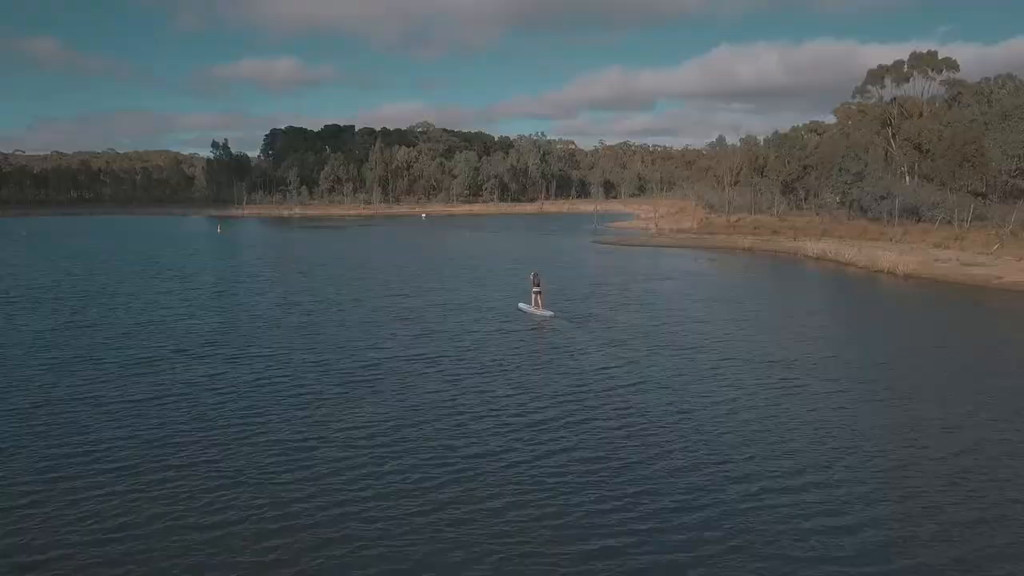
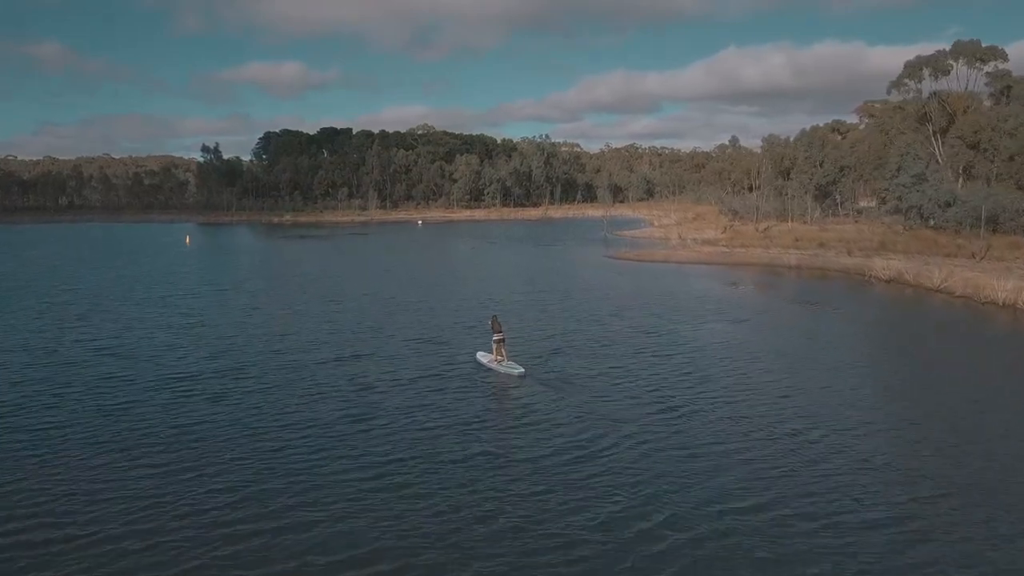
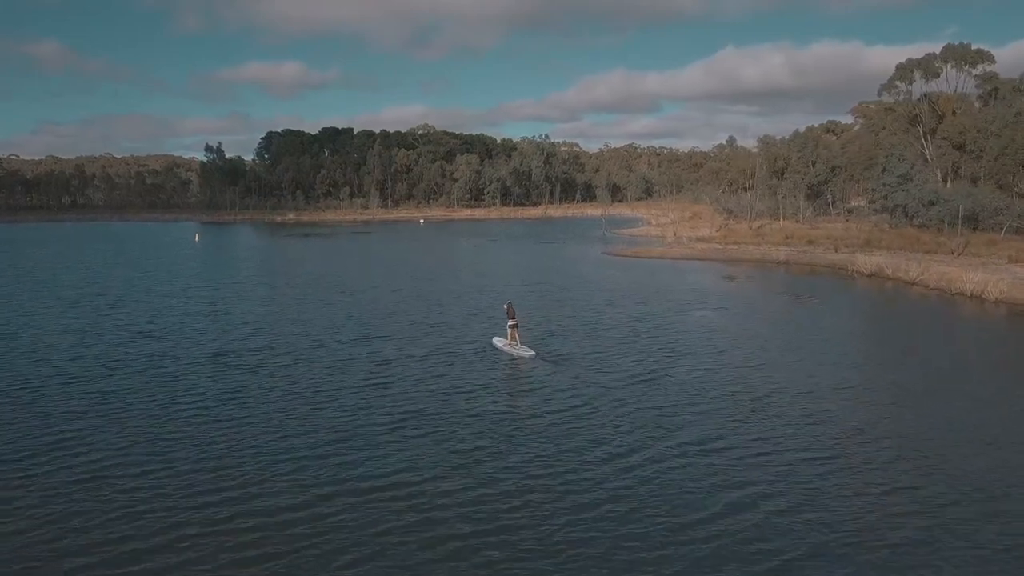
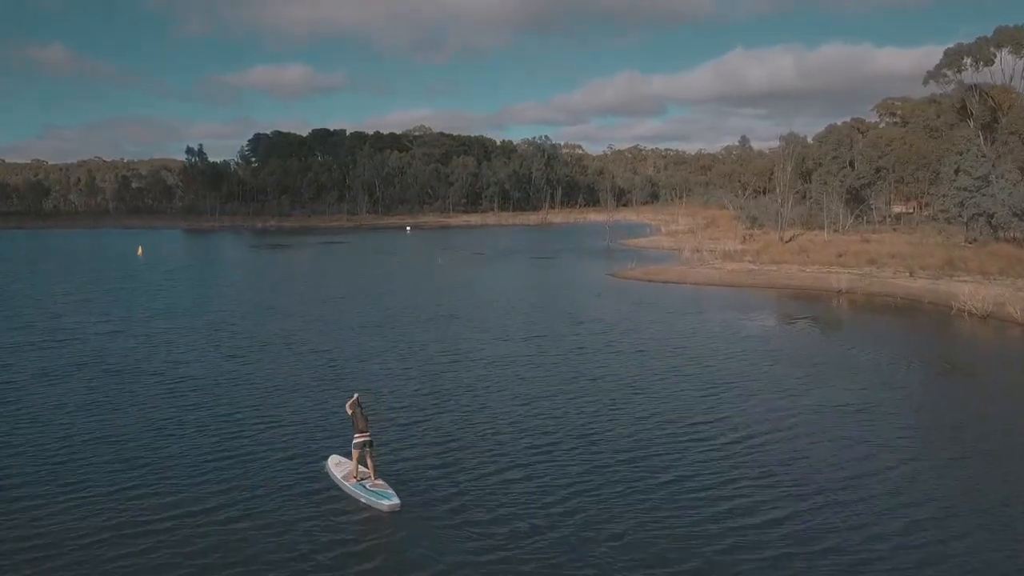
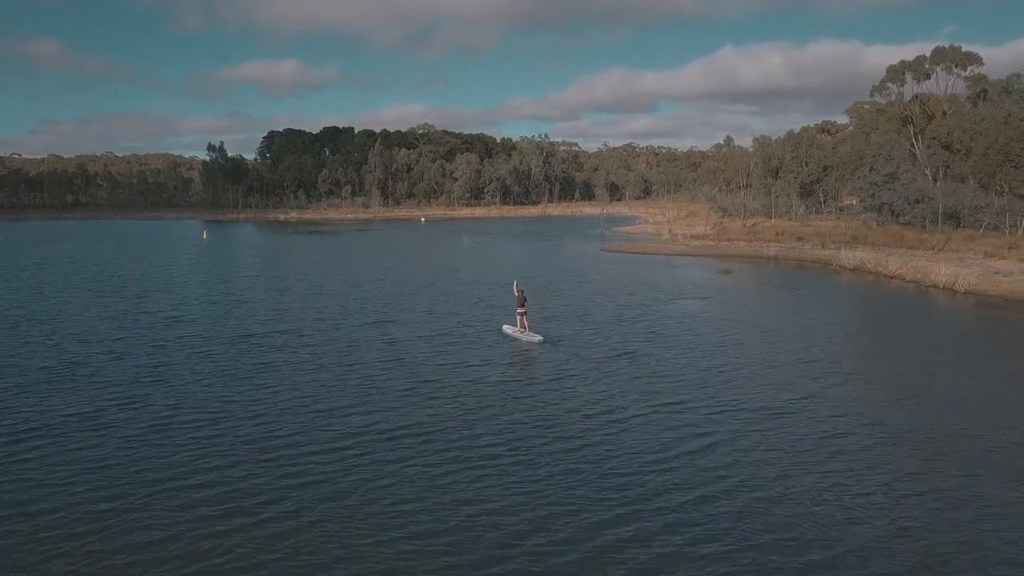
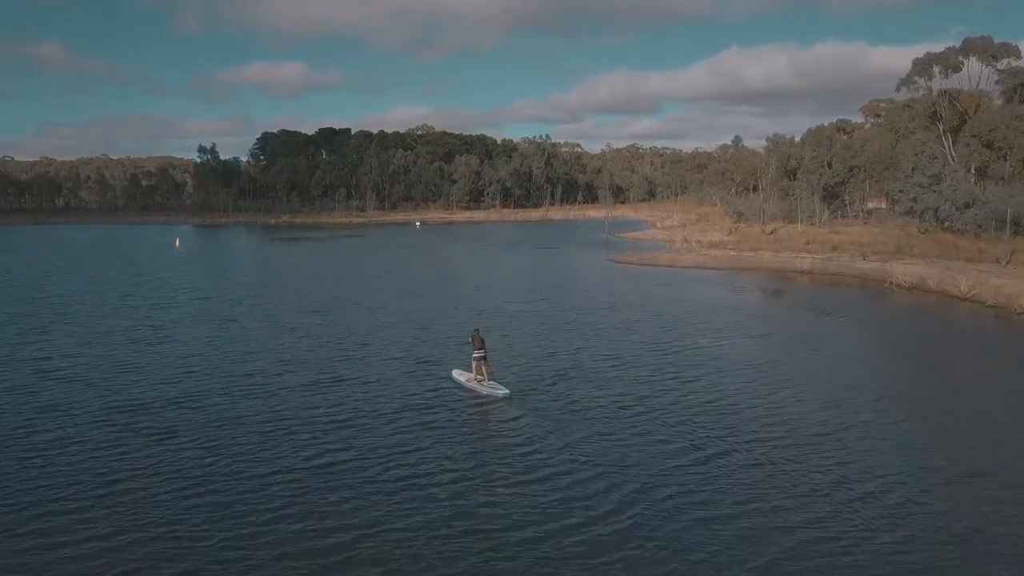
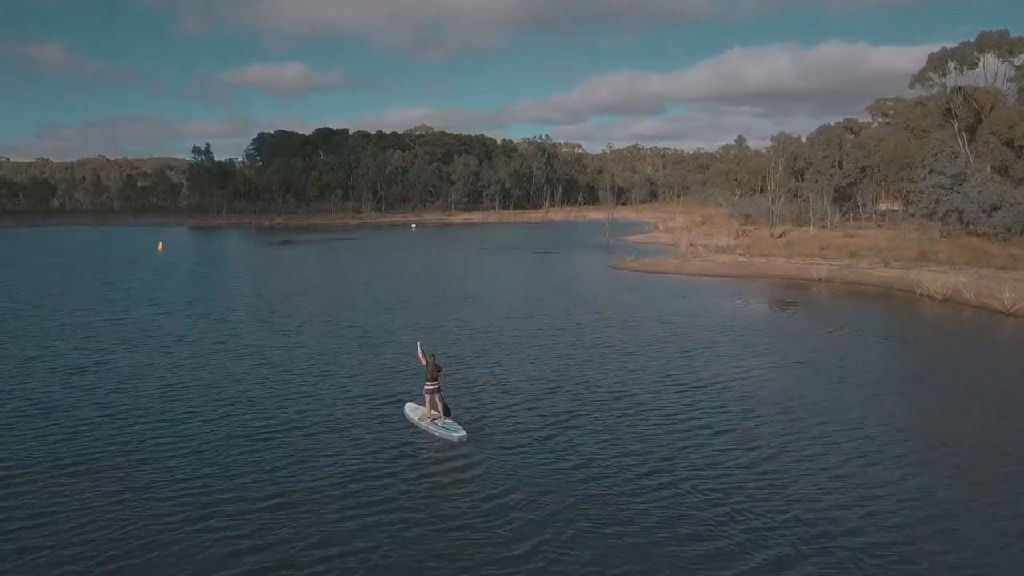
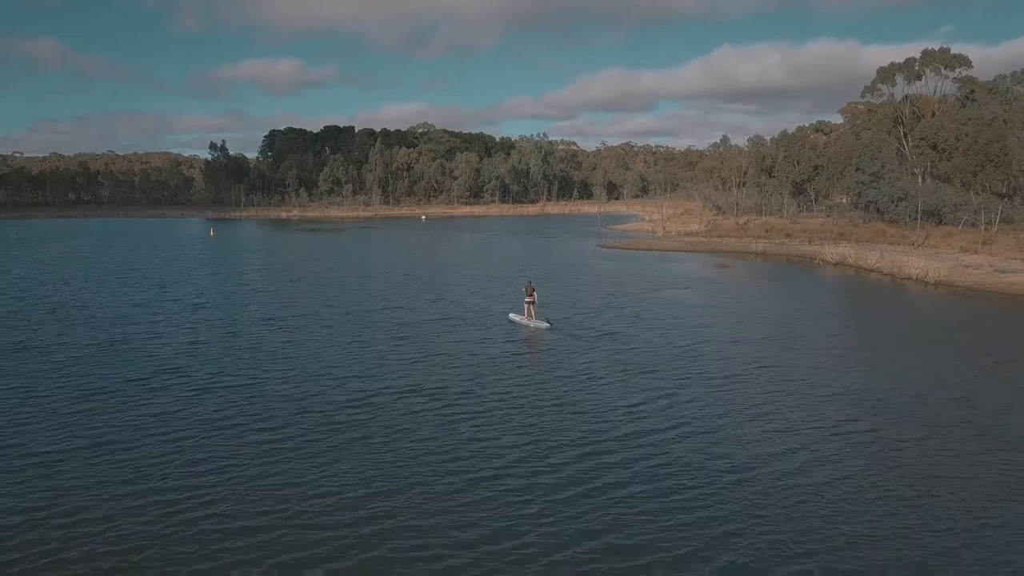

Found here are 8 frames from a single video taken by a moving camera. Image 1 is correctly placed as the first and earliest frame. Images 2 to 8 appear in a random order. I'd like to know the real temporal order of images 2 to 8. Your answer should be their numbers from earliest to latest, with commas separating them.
8, 5, 3, 2, 6, 7, 4
